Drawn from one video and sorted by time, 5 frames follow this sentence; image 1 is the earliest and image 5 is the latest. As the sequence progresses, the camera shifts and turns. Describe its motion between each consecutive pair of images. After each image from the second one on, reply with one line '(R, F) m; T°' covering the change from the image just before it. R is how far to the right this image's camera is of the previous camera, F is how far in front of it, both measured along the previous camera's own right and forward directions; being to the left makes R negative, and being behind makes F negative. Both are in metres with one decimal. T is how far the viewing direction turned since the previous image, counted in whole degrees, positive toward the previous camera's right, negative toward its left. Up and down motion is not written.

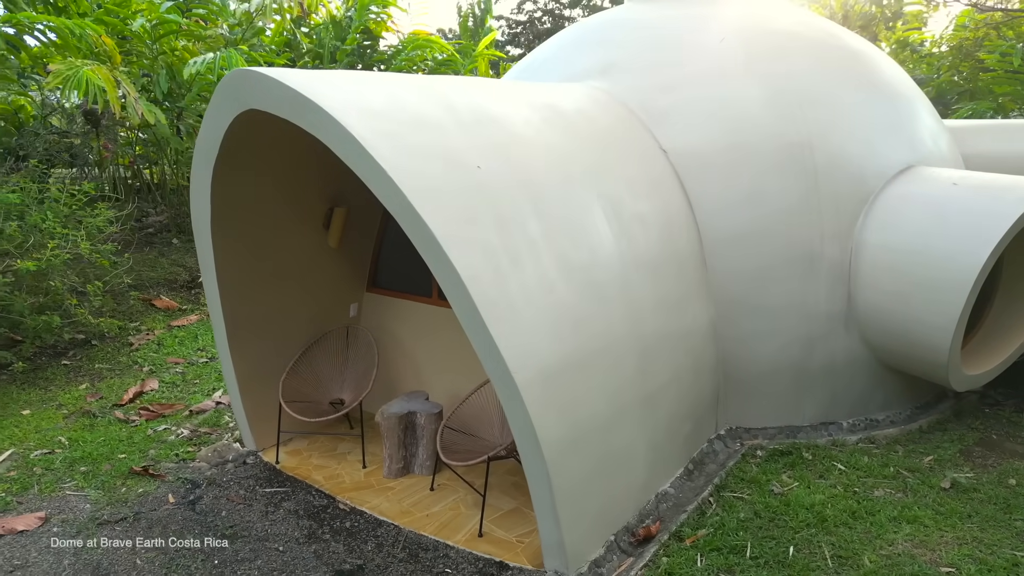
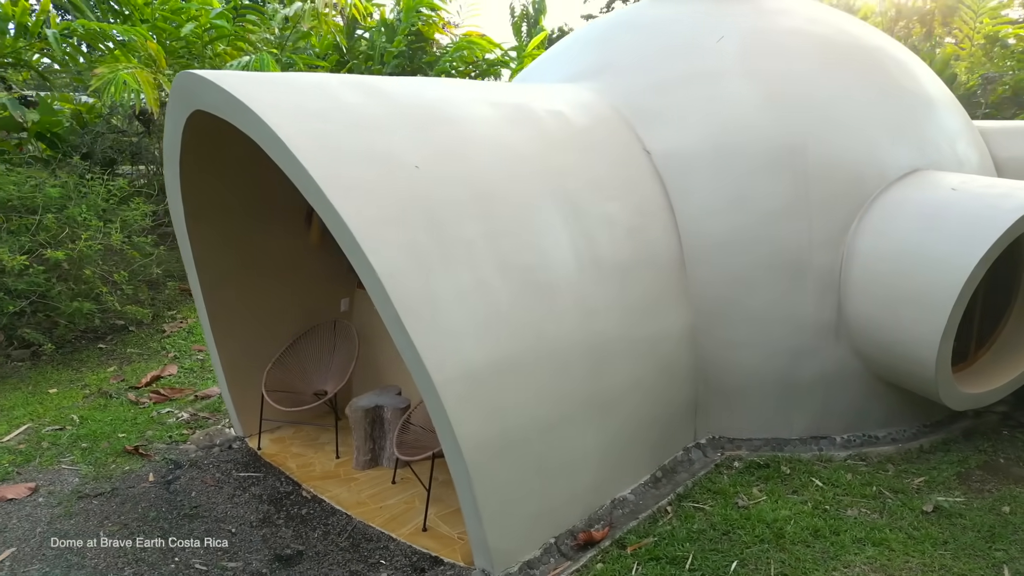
(+0.6, 0.0) m; -7°
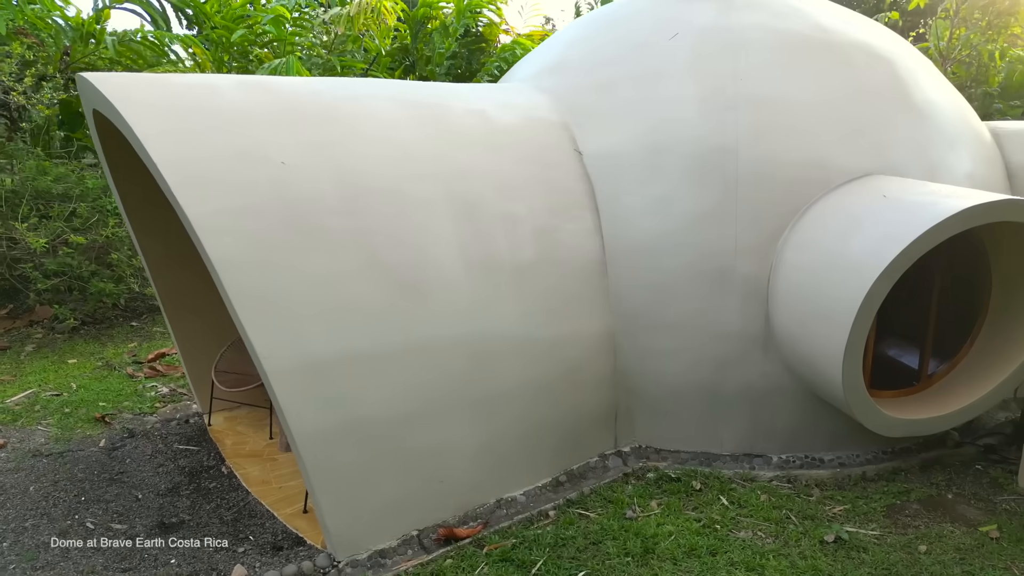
(+1.0, +0.1) m; -10°
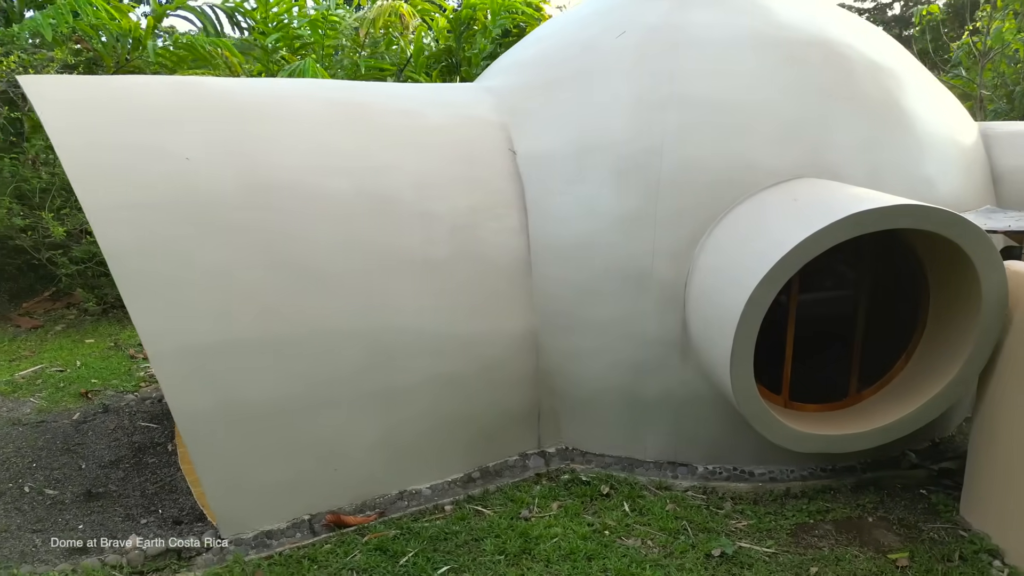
(+0.9, 0.0) m; -8°
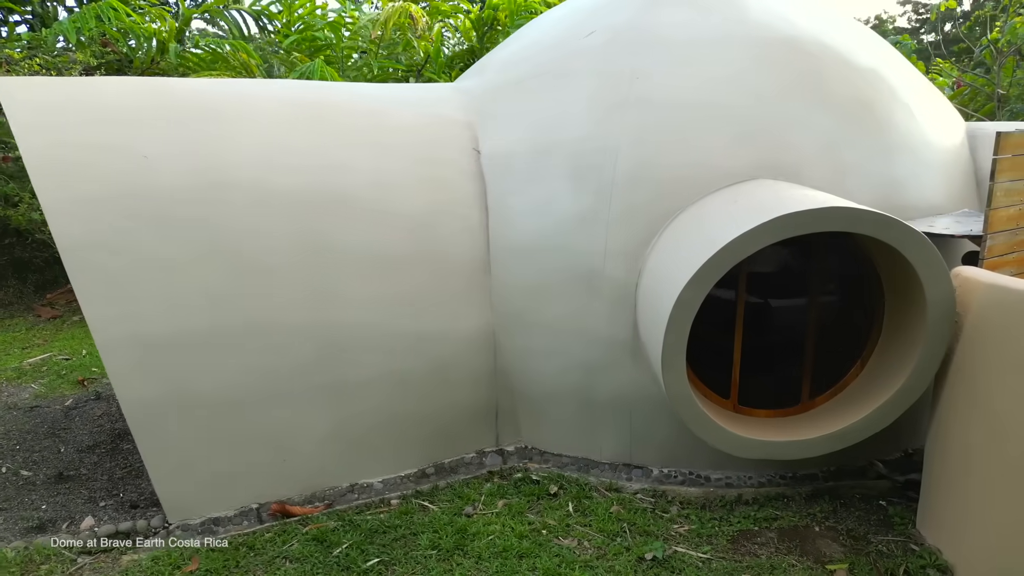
(+0.5, 0.0) m; -4°
